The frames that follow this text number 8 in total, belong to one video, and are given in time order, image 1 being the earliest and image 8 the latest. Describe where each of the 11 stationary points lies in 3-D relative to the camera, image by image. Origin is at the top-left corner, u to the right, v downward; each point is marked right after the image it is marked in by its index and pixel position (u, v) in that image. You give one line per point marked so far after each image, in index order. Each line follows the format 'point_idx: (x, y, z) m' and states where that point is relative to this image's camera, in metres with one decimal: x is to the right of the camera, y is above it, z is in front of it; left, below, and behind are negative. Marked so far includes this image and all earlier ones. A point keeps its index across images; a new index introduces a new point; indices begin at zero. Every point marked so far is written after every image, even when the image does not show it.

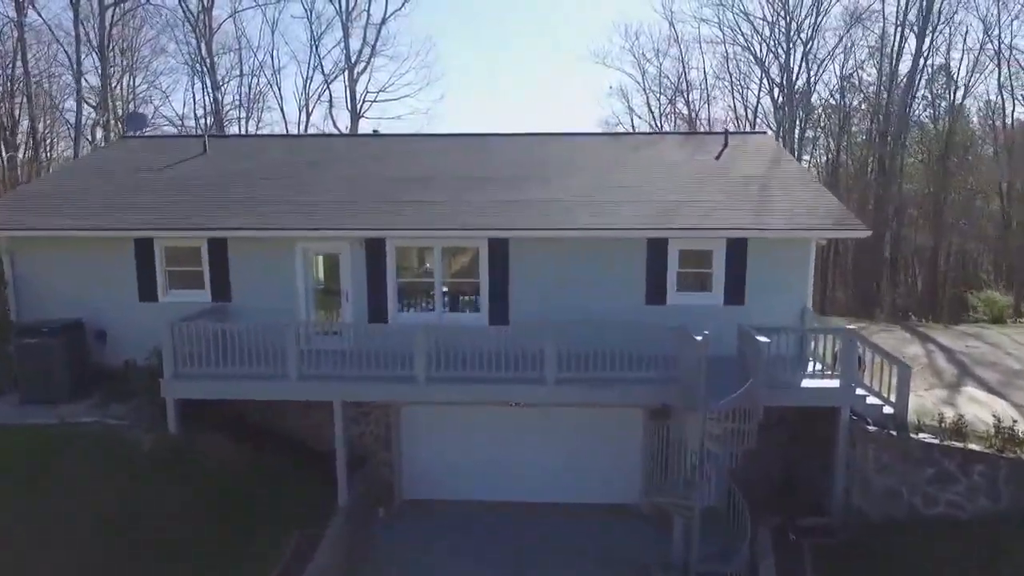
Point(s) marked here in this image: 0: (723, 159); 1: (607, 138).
0: (+4.9, +3.0, +14.1) m
1: (+2.5, +3.8, +15.8) m
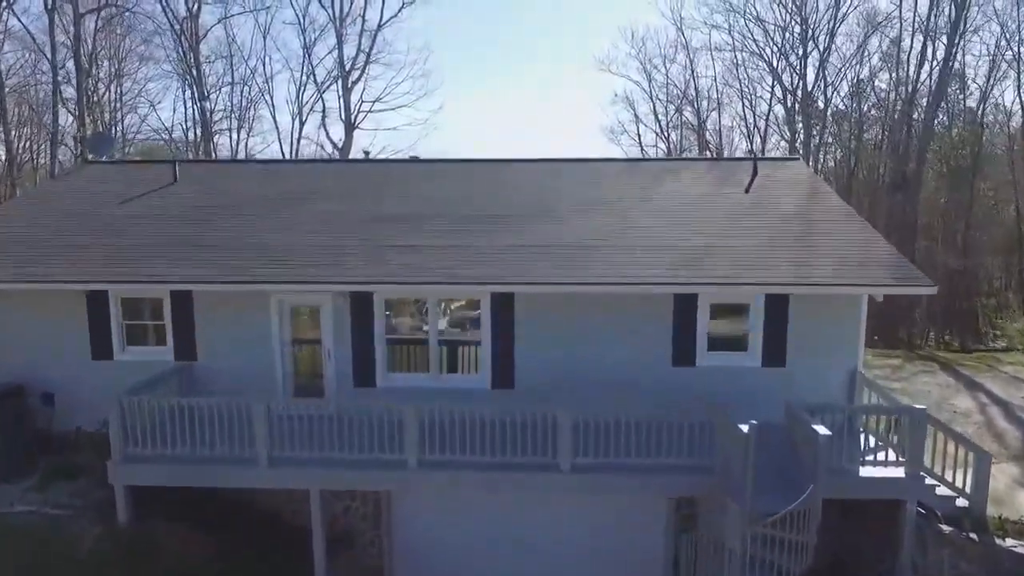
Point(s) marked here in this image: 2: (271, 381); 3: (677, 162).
0: (+5.0, +2.0, +12.6) m
1: (+2.6, +2.8, +14.3) m
2: (-4.2, -1.6, +10.8) m
3: (+3.8, +2.9, +14.3) m
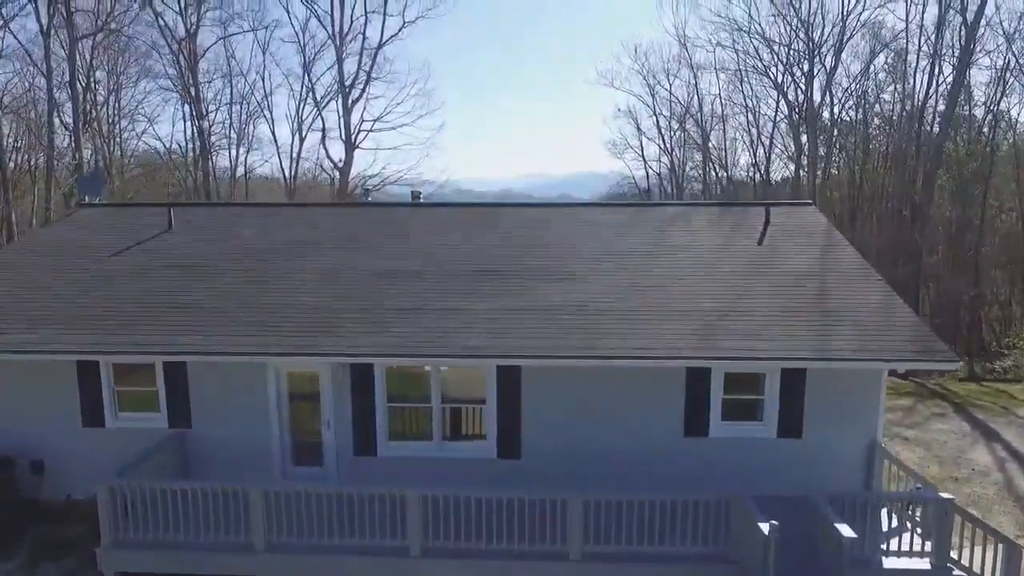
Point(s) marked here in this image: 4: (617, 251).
0: (+5.1, +0.9, +12.2) m
1: (+2.7, +1.8, +13.9) m
2: (-4.1, -2.7, +10.4) m
3: (+3.9, +1.8, +13.9) m
4: (+2.1, +0.7, +12.1) m
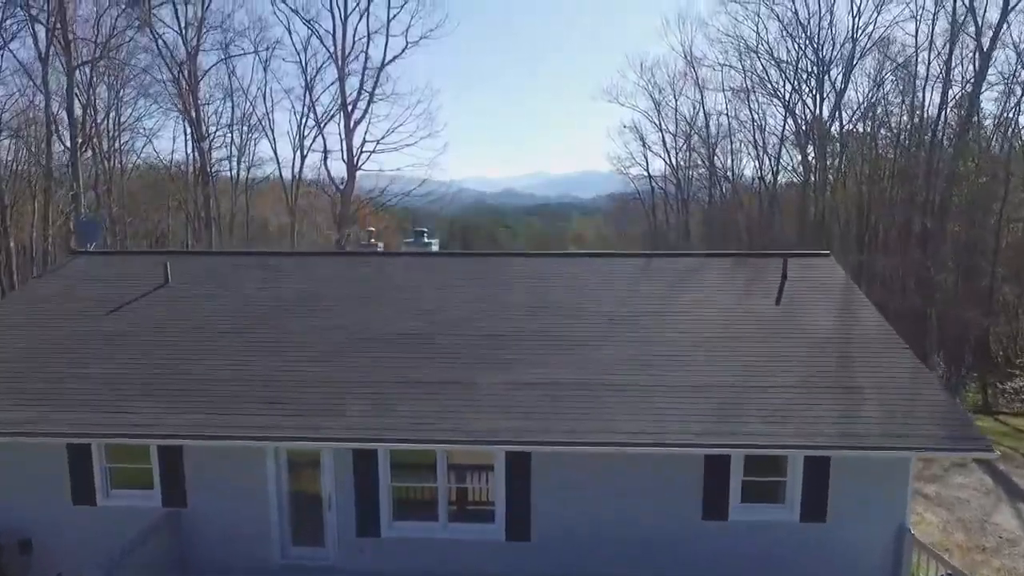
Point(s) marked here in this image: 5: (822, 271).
0: (+5.2, -0.3, +11.8) m
1: (+2.8, +0.6, +13.5) m
2: (-4.0, -3.9, +10.0) m
3: (+4.1, +0.6, +13.4) m
4: (+2.2, -0.5, +11.6) m
5: (+6.4, +0.3, +12.8) m
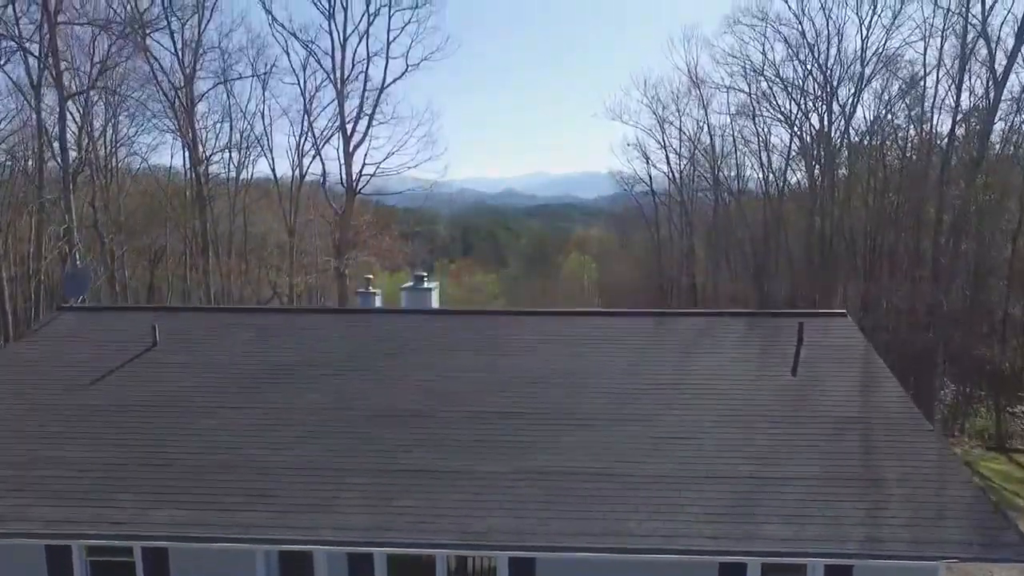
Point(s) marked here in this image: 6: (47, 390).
0: (+5.3, -1.6, +11.2) m
1: (+2.9, -0.7, +12.9) m
2: (-3.9, -5.2, +9.4) m
3: (+4.1, -0.7, +12.9) m
4: (+2.3, -1.8, +11.1) m
5: (+6.5, -1.0, +12.2) m
6: (-8.5, -1.9, +11.2) m
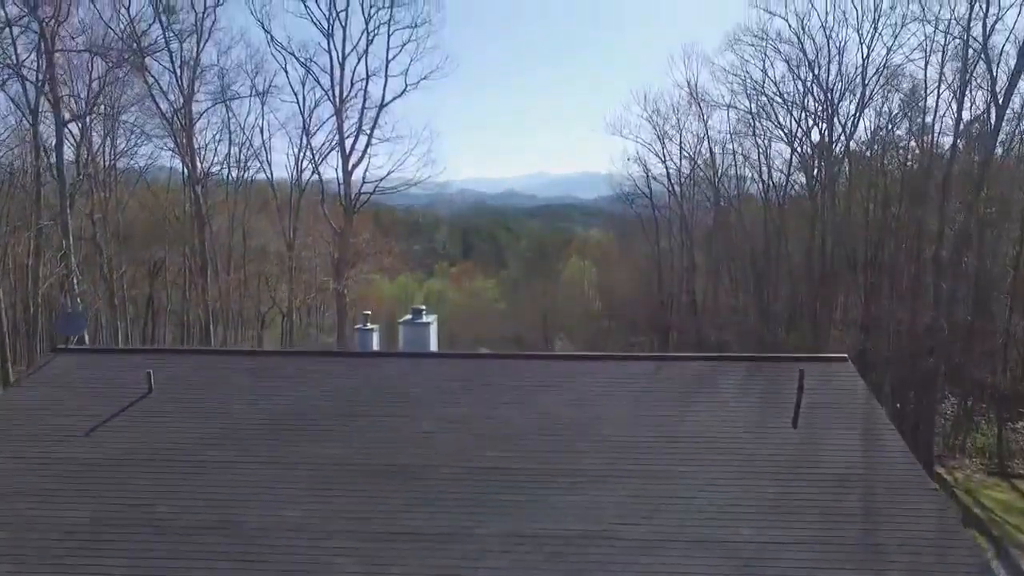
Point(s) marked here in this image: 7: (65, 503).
0: (+5.3, -2.5, +11.1) m
1: (+2.9, -1.6, +12.8) m
2: (-4.0, -6.1, +9.3) m
3: (+4.1, -1.6, +12.8) m
4: (+2.2, -2.7, +11.0) m
5: (+6.5, -1.9, +12.1) m
6: (-8.5, -2.8, +11.1) m
7: (-7.2, -3.5, +9.9) m
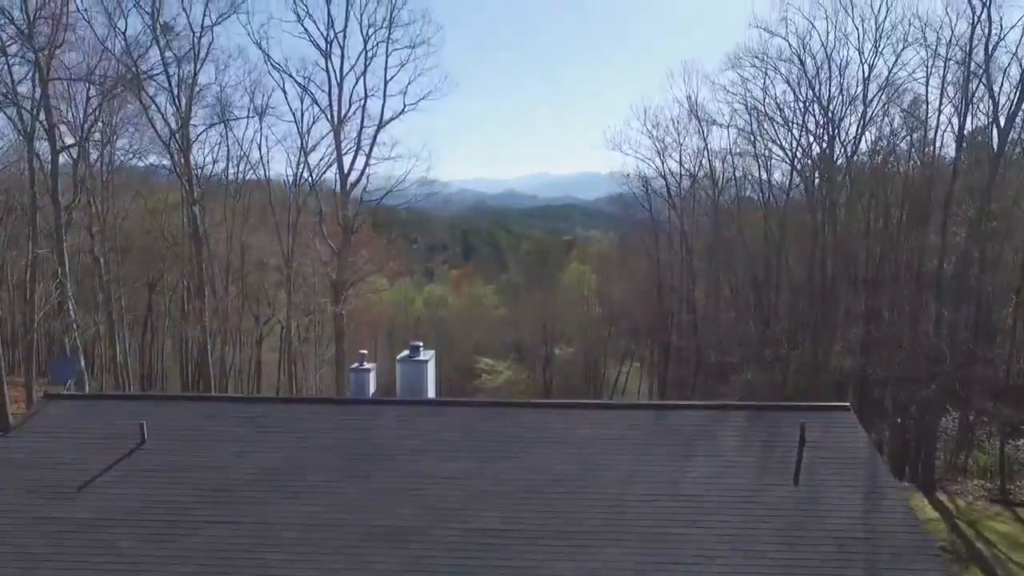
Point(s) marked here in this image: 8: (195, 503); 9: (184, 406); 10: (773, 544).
0: (+5.2, -3.5, +10.9) m
1: (+2.8, -2.6, +12.6) m
2: (-4.0, -7.1, +9.2) m
3: (+4.1, -2.6, +12.6) m
4: (+2.2, -3.7, +10.8) m
5: (+6.4, -2.9, +12.0) m
6: (-8.5, -3.8, +10.9) m
7: (-7.3, -4.5, +9.8) m
8: (-5.7, -3.8, +10.9) m
9: (-7.2, -2.5, +13.2) m
10: (+4.2, -4.2, +9.8) m
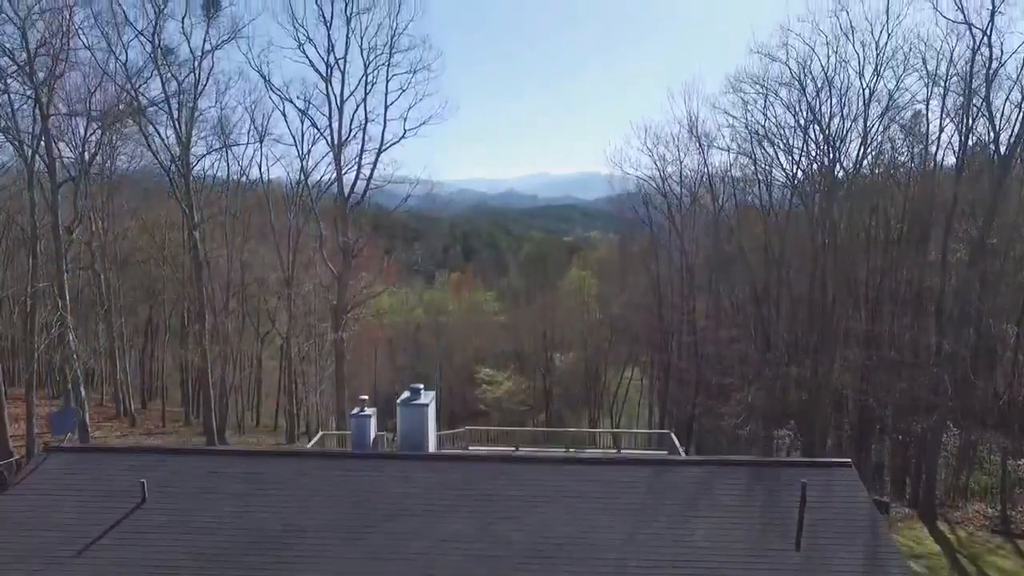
0: (+5.2, -4.7, +10.9) m
1: (+2.8, -3.8, +12.6) m
2: (-4.0, -8.3, +9.2) m
3: (+4.1, -3.7, +12.6) m
4: (+2.2, -4.8, +10.8) m
5: (+6.4, -4.0, +11.9) m
6: (-8.5, -5.0, +10.9) m
7: (-7.3, -5.7, +9.7) m
8: (-5.6, -5.0, +10.8) m
9: (-7.2, -3.7, +13.2) m
10: (+4.2, -5.4, +9.8) m
